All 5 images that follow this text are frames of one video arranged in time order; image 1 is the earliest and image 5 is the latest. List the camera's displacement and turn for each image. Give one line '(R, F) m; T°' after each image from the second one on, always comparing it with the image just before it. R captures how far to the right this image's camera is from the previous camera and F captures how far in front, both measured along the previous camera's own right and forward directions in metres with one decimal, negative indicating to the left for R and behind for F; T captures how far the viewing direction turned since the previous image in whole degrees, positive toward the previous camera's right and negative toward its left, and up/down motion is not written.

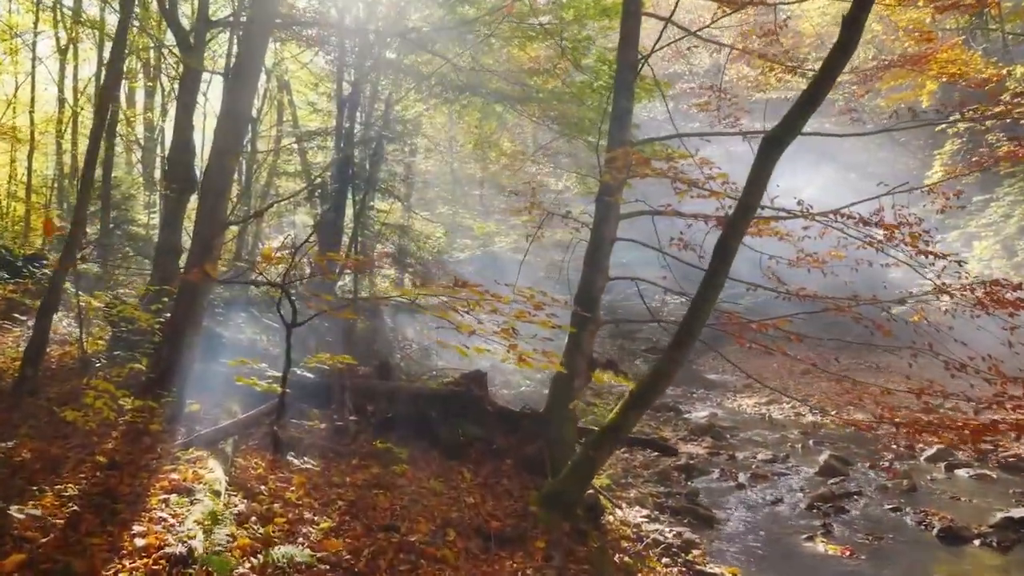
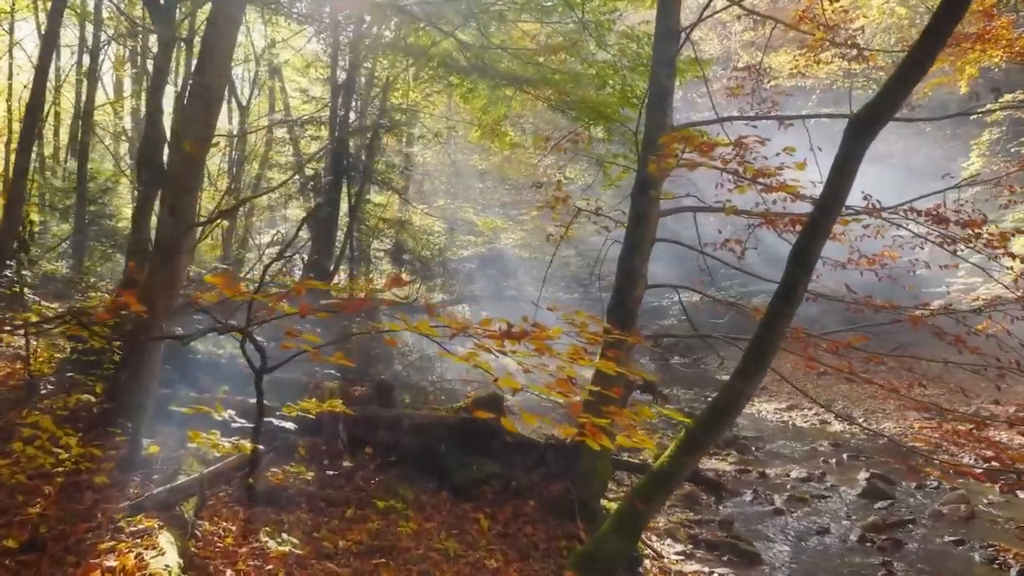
(-0.3, +1.1) m; 0°
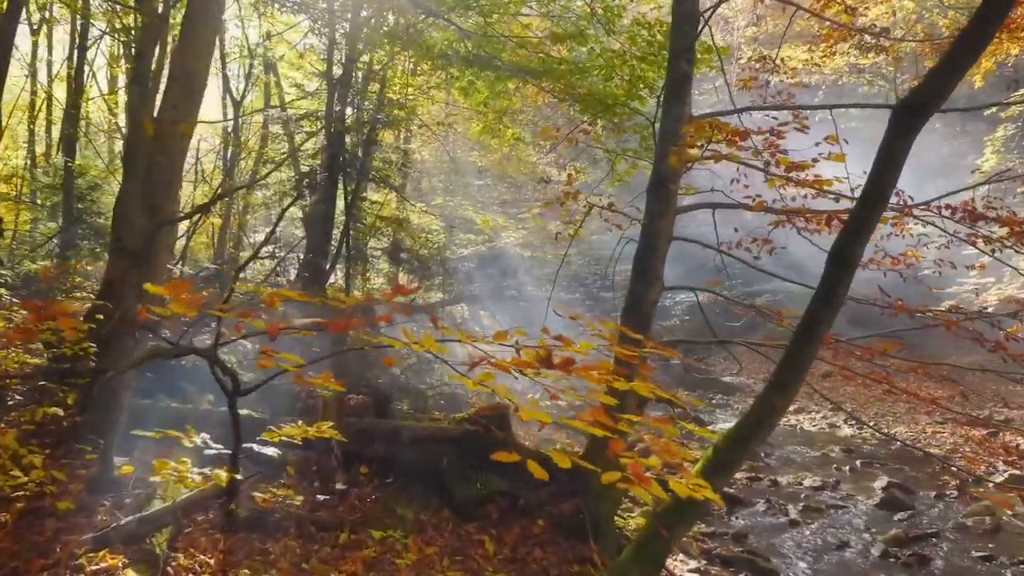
(-0.1, +0.5) m; 0°
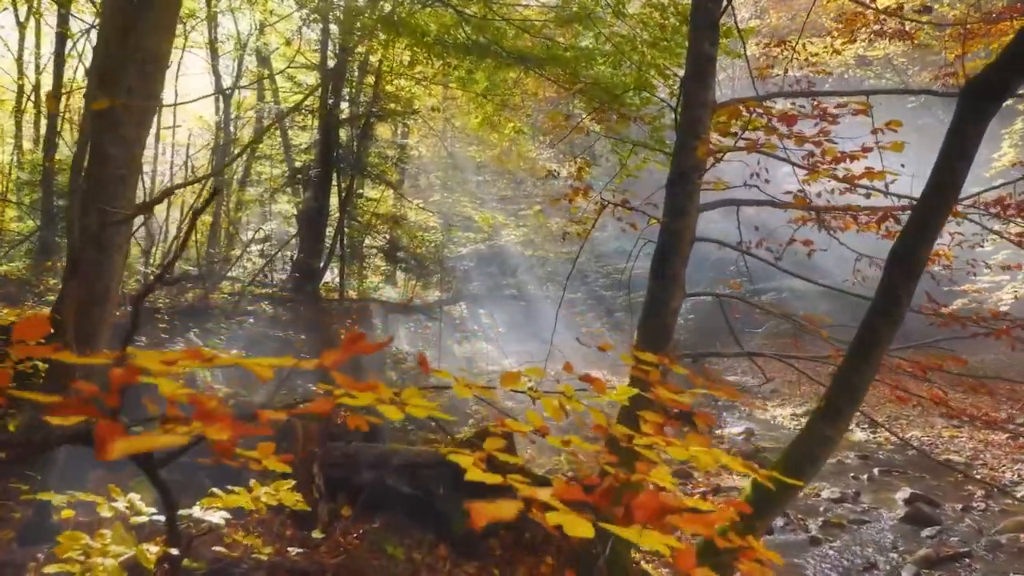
(0.0, +0.6) m; 0°
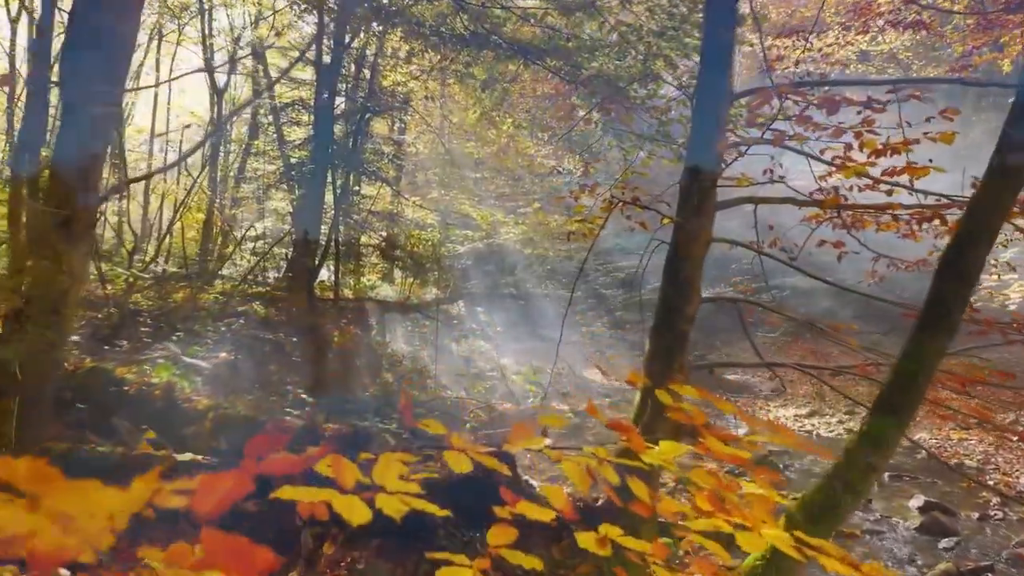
(0.0, +0.4) m; 0°
